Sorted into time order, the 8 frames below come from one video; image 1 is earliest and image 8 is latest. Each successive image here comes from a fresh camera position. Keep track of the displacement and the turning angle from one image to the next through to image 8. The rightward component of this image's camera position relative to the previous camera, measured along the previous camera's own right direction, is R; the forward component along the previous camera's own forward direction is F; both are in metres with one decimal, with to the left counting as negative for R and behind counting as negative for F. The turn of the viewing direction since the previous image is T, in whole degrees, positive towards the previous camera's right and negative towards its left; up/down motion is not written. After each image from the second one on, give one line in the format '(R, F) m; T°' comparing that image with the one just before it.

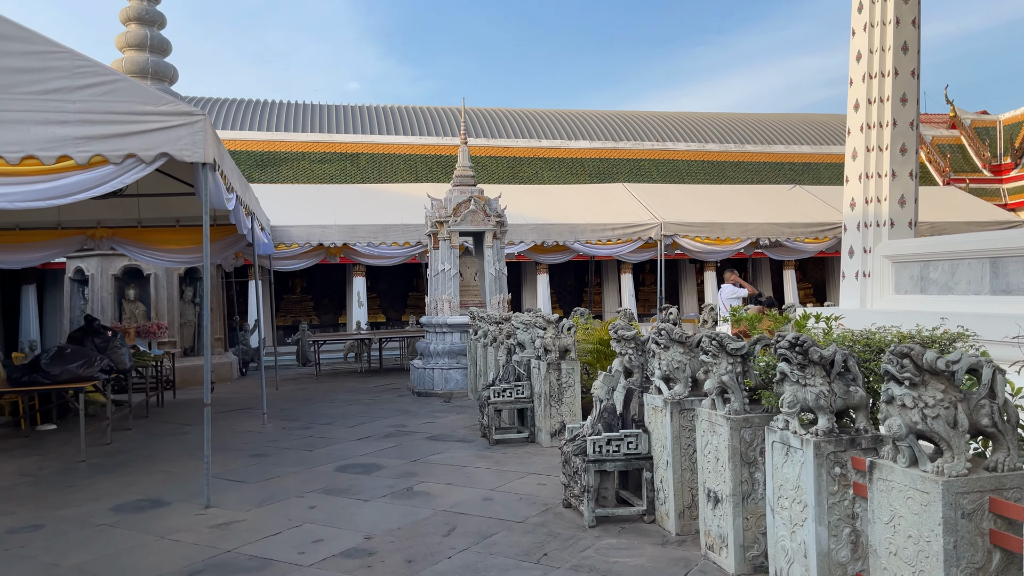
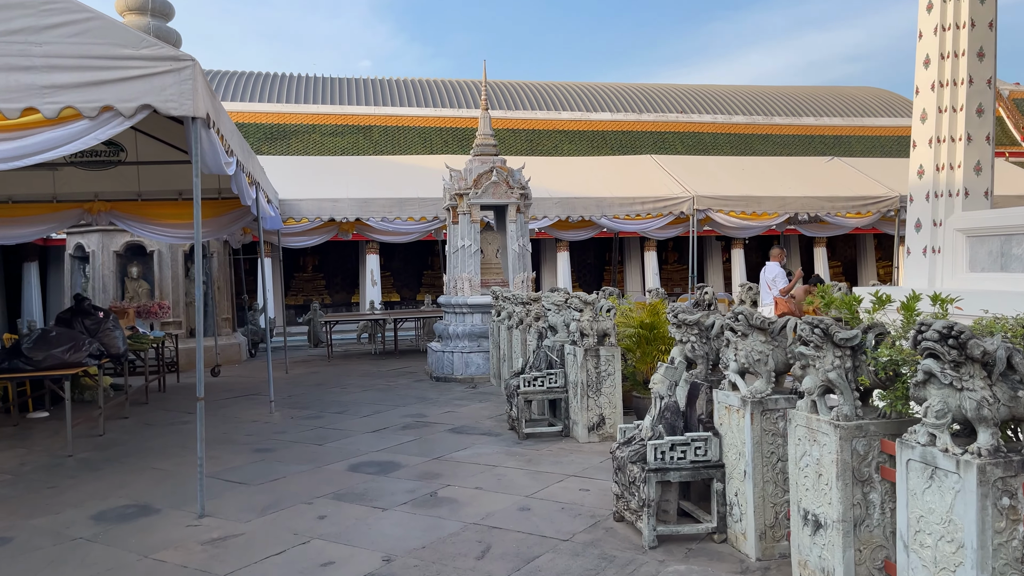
(-0.2, +0.7) m; -1°
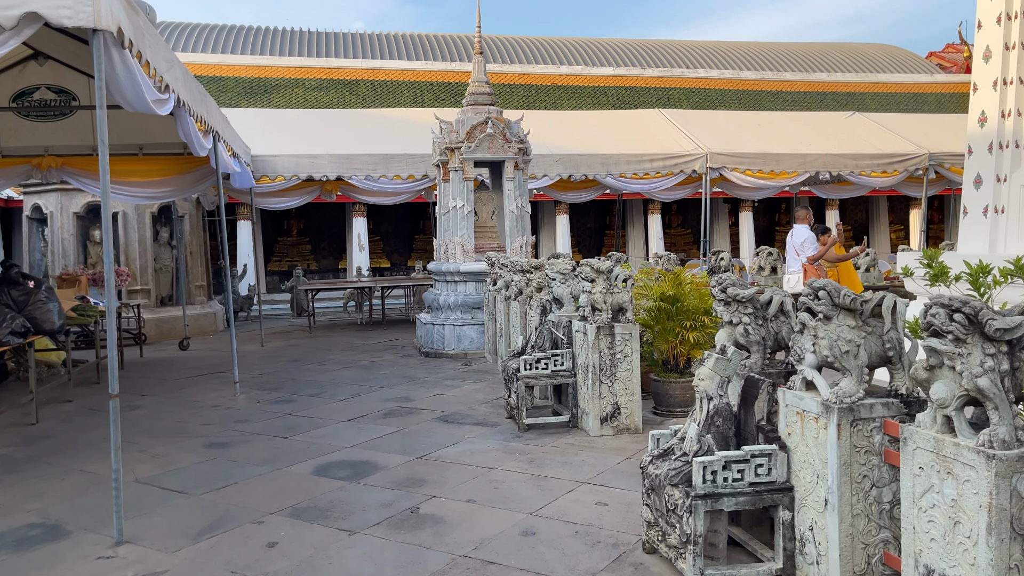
(0.0, +0.9) m; 0°
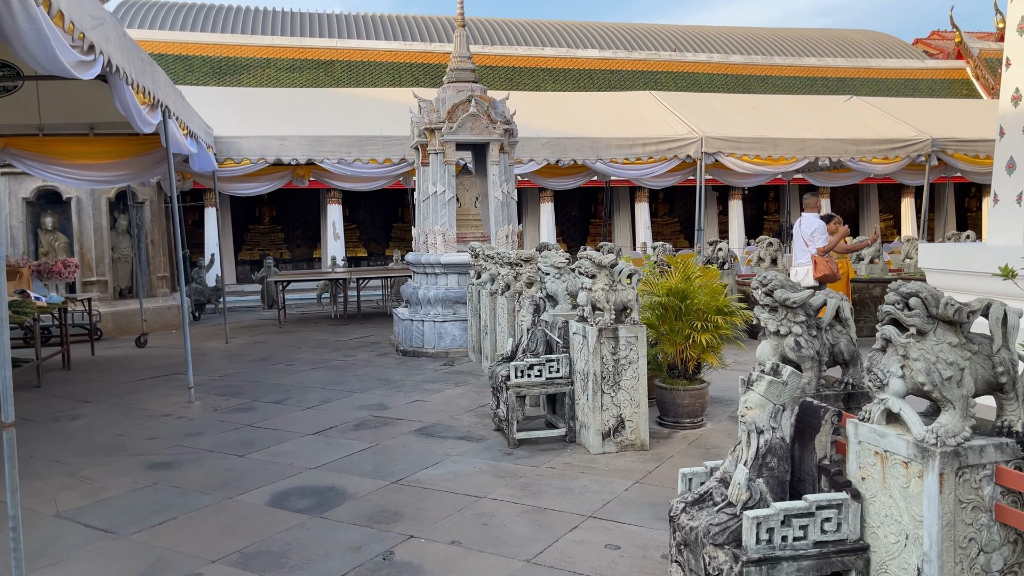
(-0.1, +0.6) m; +1°
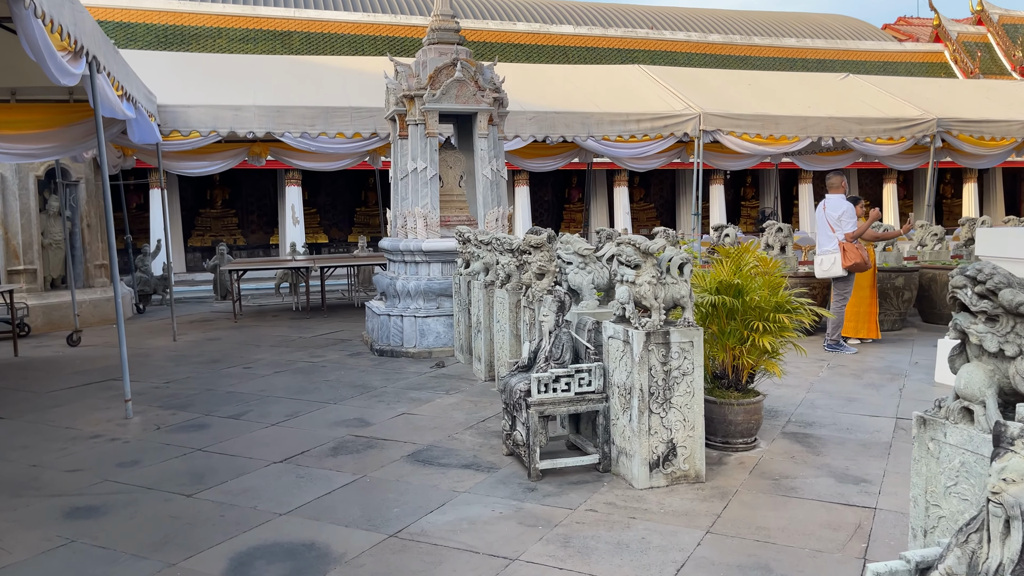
(-0.3, +0.9) m; +3°
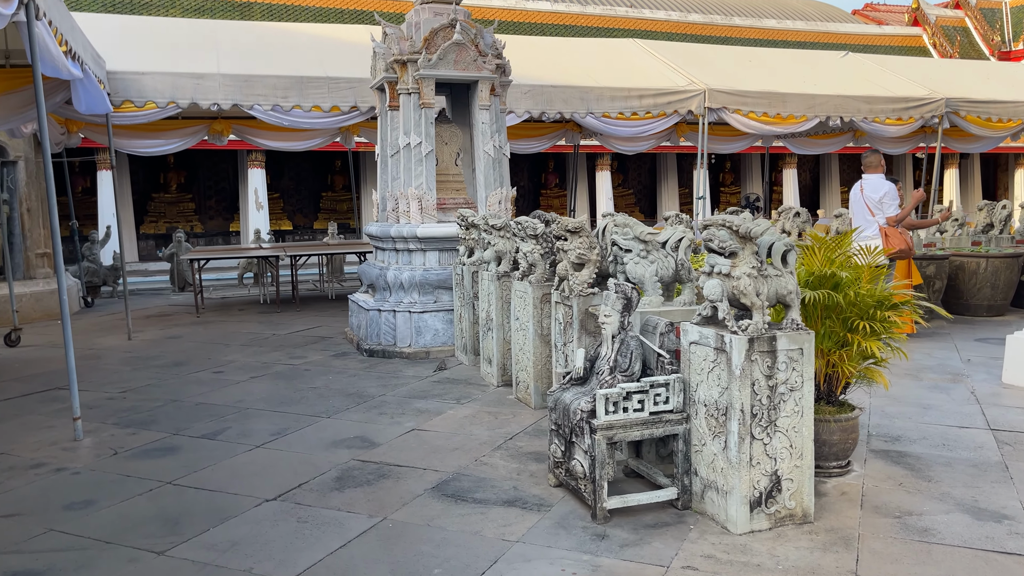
(-0.4, +0.8) m; +3°
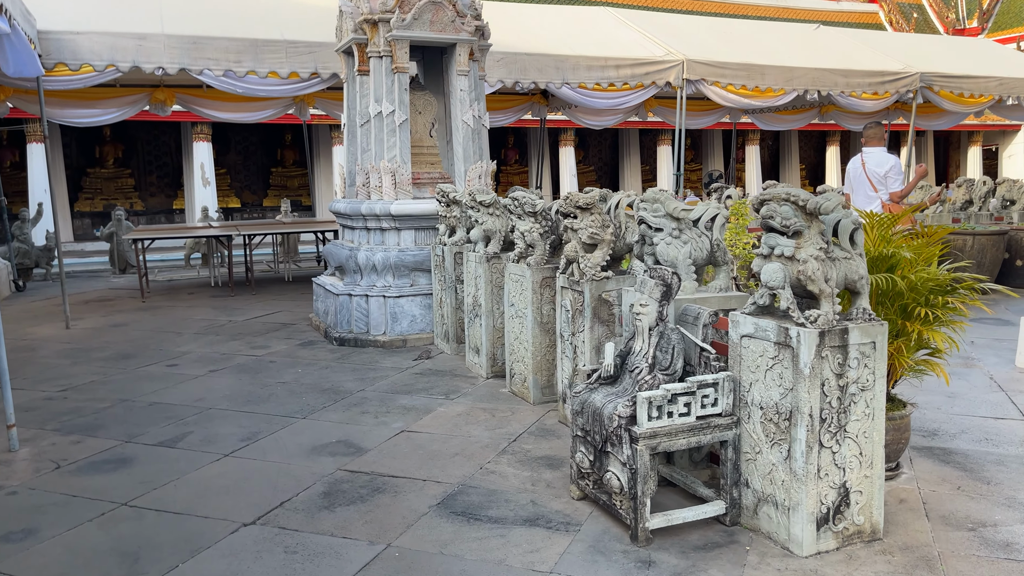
(-0.2, +0.4) m; +4°
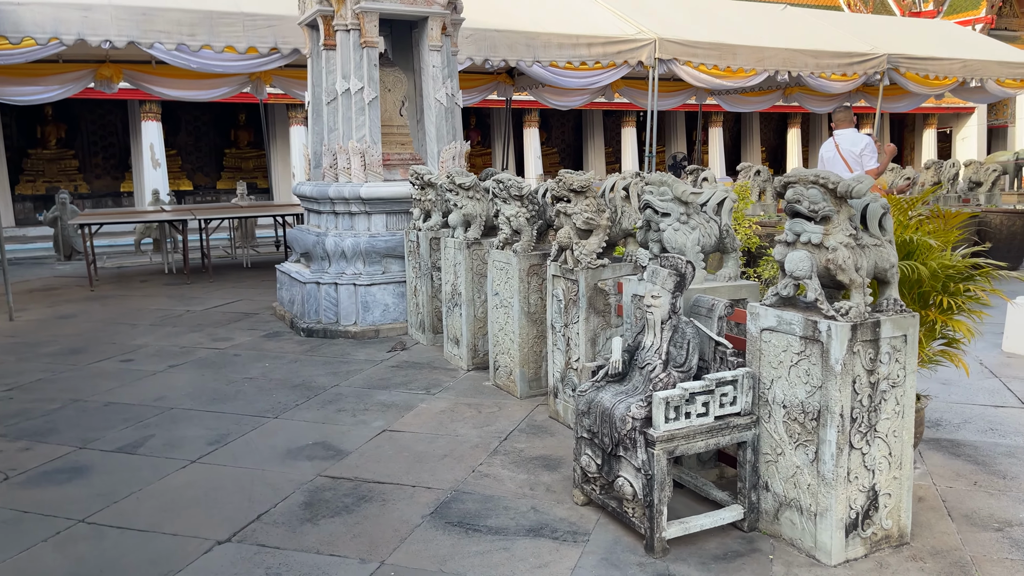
(-0.1, +0.2) m; +3°
